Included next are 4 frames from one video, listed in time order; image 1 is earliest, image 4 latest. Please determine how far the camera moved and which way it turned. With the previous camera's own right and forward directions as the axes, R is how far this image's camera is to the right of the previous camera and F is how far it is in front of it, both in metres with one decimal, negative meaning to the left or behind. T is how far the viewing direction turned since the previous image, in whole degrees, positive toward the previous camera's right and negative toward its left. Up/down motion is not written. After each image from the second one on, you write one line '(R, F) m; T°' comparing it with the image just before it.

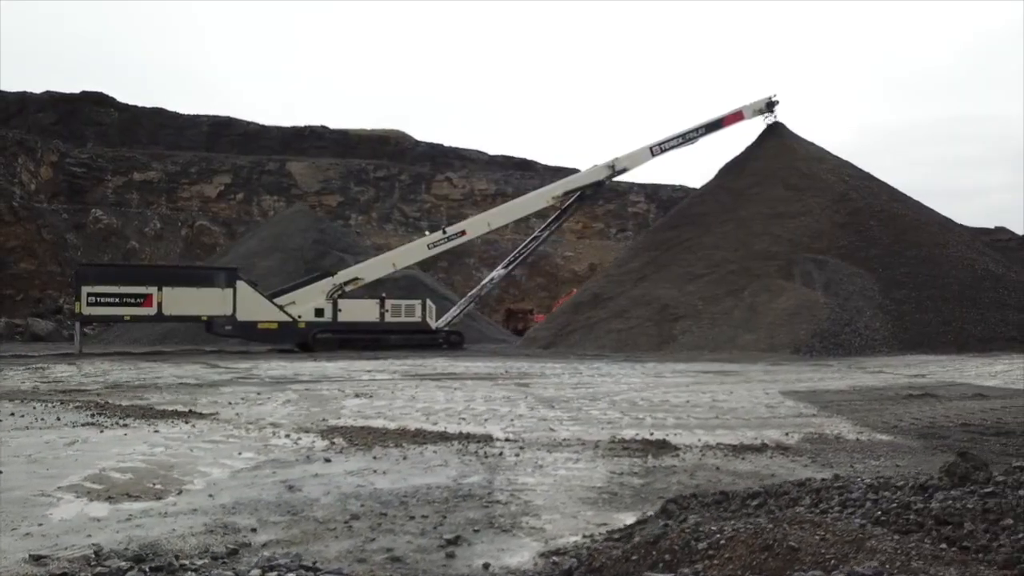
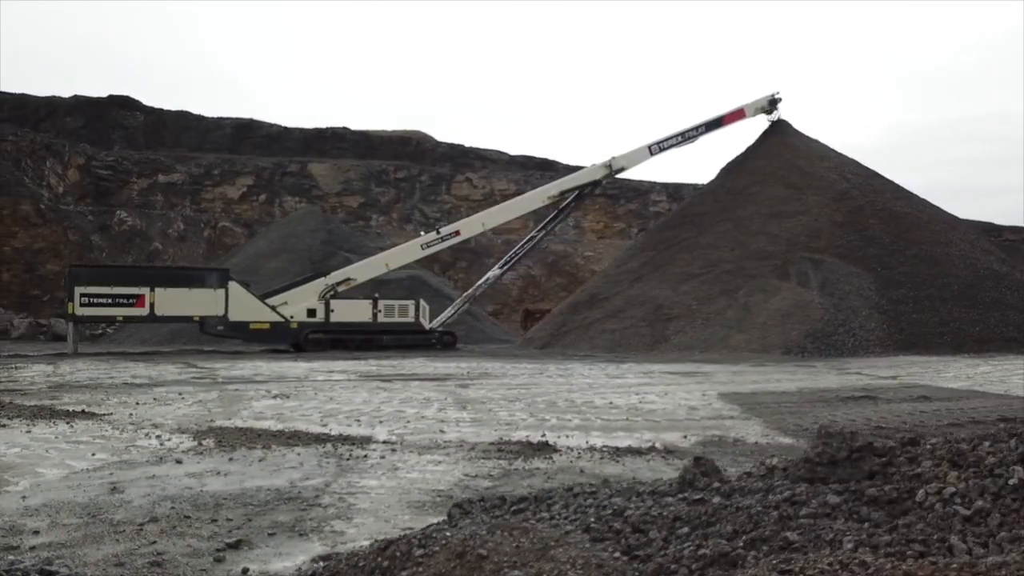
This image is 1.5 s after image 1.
(+0.8, +0.1) m; -2°
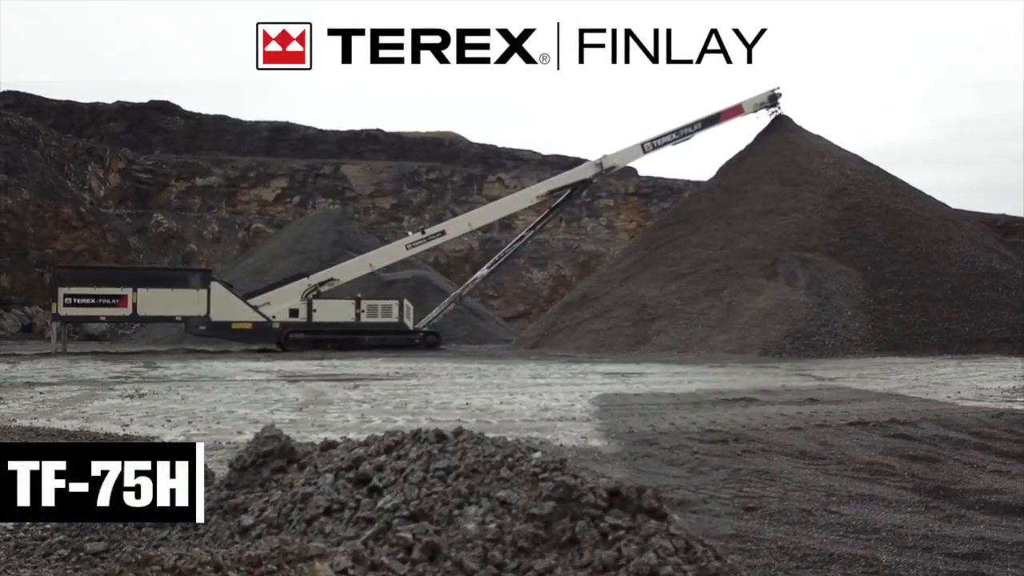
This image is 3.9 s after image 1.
(+1.4, +0.1) m; -3°
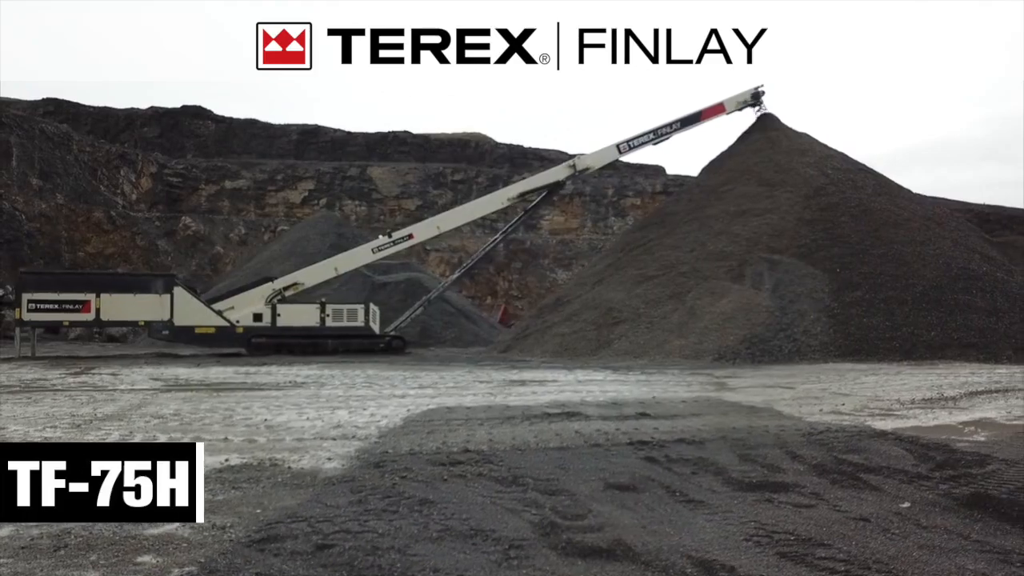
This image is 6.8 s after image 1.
(+1.7, +0.2) m; -2°
